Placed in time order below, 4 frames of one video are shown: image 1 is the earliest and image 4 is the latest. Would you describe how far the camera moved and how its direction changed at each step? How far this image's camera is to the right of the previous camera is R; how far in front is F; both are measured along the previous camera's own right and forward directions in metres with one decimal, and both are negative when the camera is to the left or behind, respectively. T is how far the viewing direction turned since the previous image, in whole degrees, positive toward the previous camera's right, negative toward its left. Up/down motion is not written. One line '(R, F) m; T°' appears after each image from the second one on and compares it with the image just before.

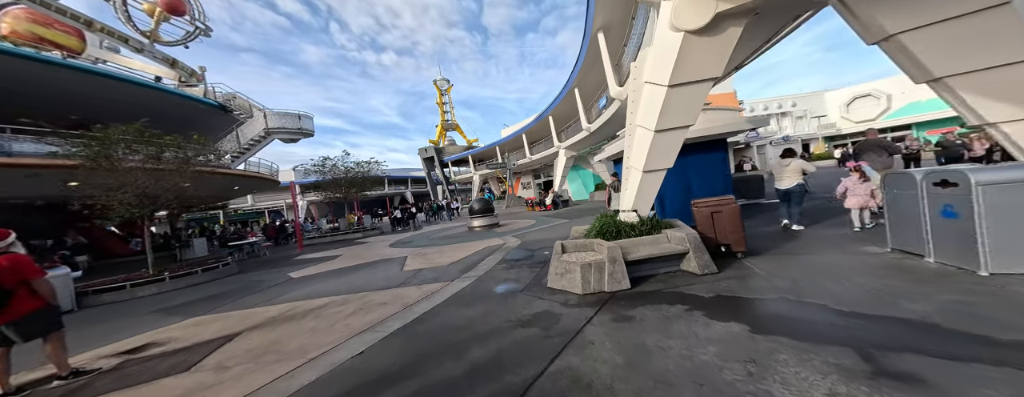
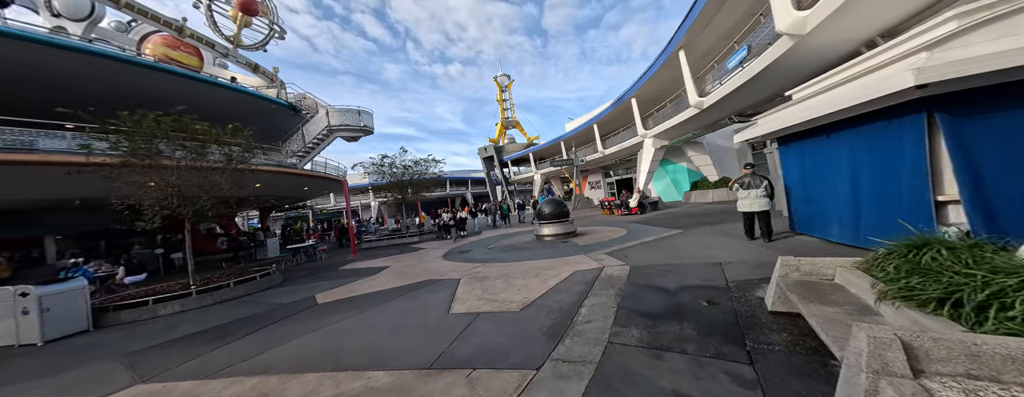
(-0.8, +2.8) m; -12°
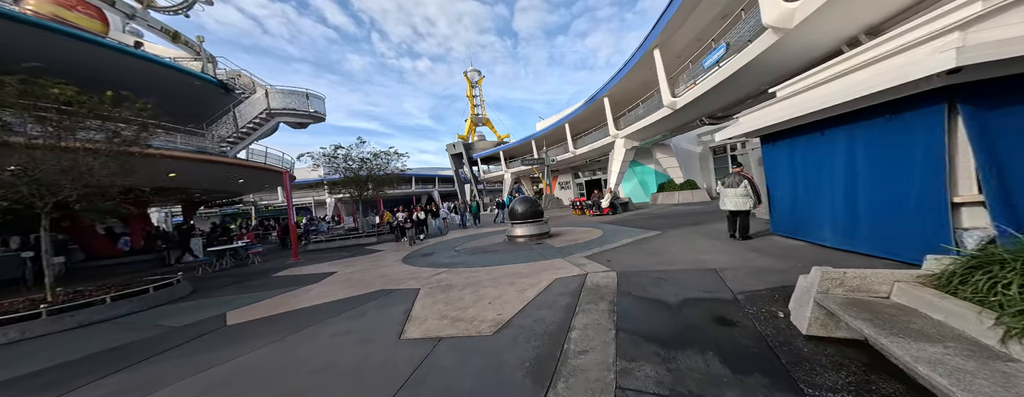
(-0.1, +0.9) m; +6°
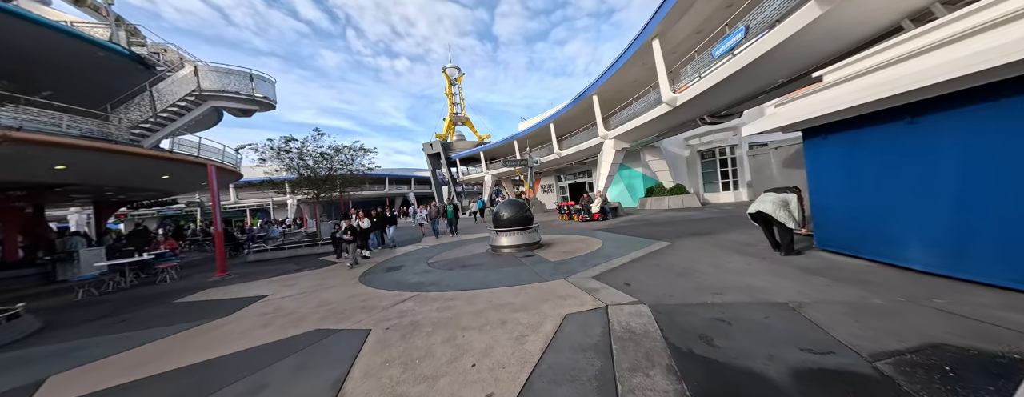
(-0.2, +1.5) m; +4°
